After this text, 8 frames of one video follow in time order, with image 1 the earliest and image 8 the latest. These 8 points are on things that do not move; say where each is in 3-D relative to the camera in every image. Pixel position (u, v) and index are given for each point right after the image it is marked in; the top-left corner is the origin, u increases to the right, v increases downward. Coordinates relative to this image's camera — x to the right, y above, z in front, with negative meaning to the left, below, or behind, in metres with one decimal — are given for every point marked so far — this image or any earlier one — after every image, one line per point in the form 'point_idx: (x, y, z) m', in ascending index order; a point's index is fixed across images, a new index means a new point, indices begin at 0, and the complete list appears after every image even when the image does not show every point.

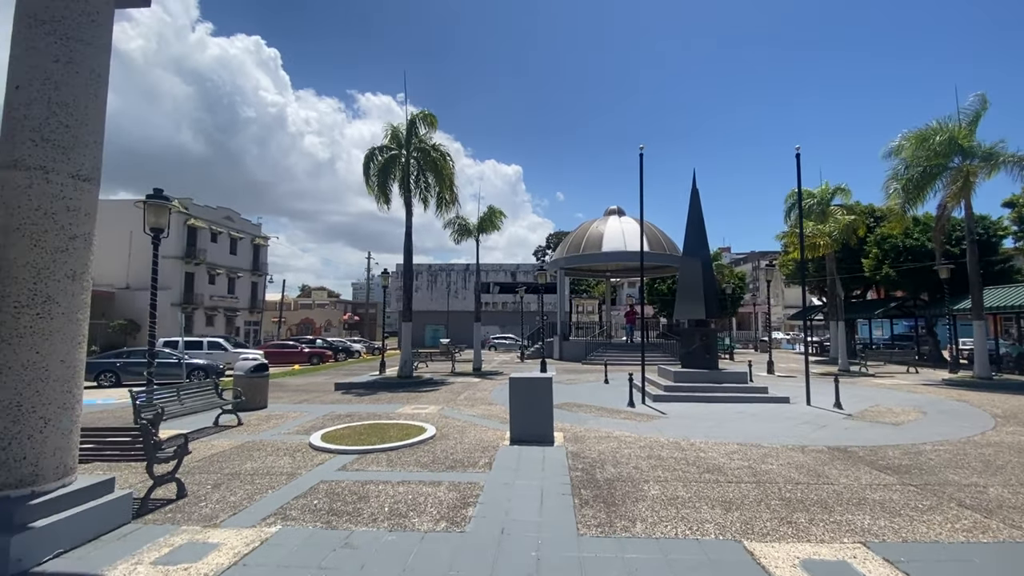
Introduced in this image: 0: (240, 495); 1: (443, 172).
0: (-3.3, -2.5, +5.6) m
1: (-2.8, +4.9, +19.7) m
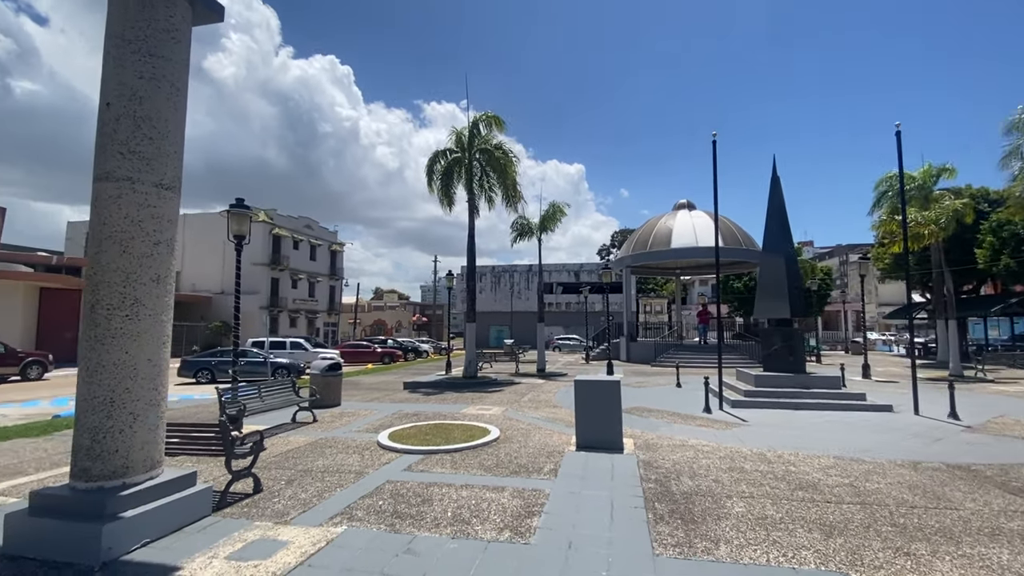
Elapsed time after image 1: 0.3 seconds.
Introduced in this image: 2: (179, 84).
0: (-2.5, -2.5, +5.8) m
1: (-0.2, +4.8, +19.6) m
2: (-3.5, +2.2, +5.0) m
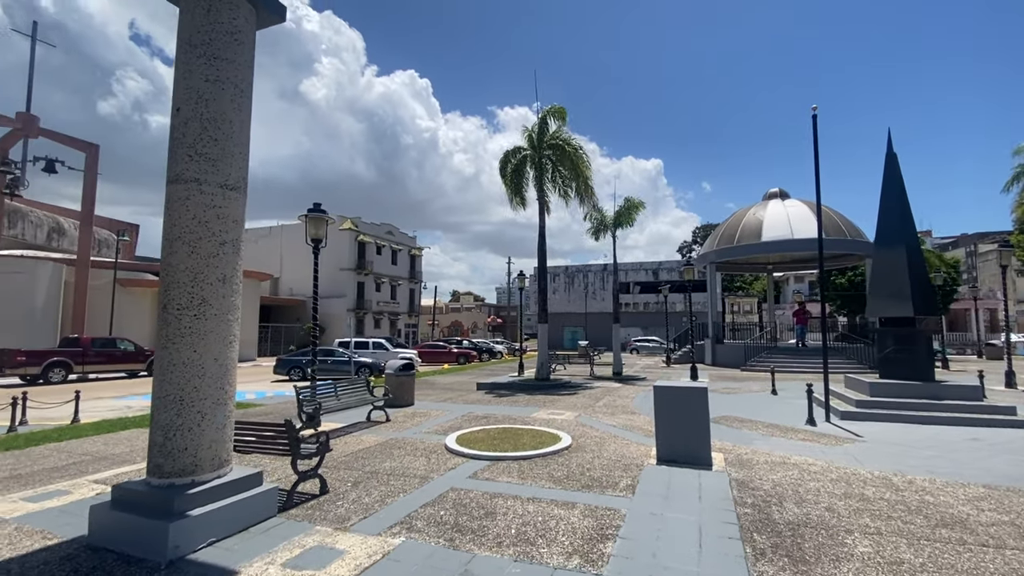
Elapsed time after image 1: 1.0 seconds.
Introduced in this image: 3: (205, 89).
0: (-1.7, -2.5, +5.6) m
1: (+2.7, +4.9, +18.9) m
2: (-2.9, +2.2, +5.0) m
3: (-3.1, +2.0, +4.7) m
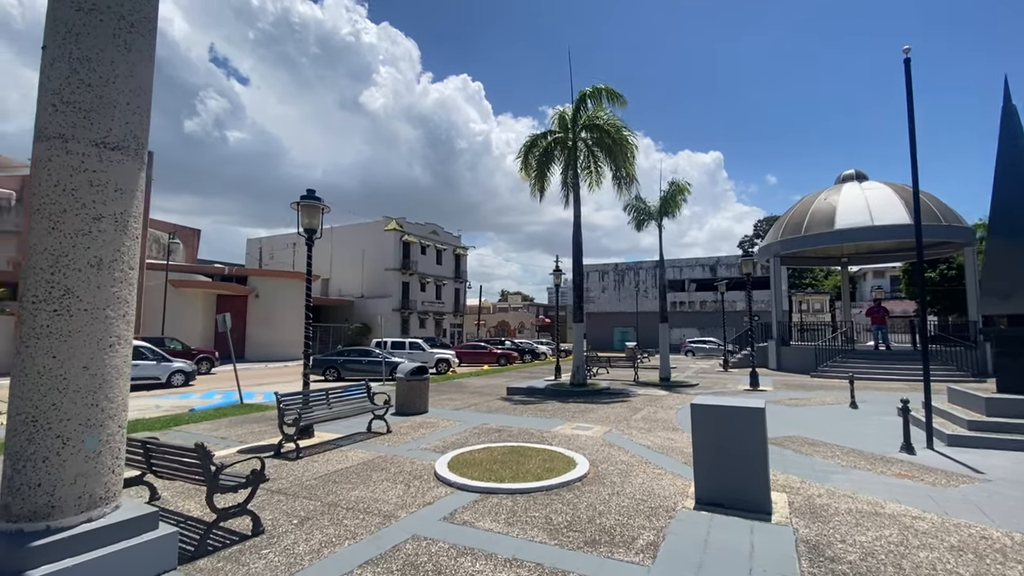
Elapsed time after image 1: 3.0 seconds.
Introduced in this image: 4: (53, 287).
0: (-1.9, -2.4, +4.4) m
1: (+3.9, +5.0, +17.2) m
2: (-3.2, +2.3, +3.9) m
3: (-3.5, +2.1, +3.7) m
4: (-3.4, 0.0, +3.5) m
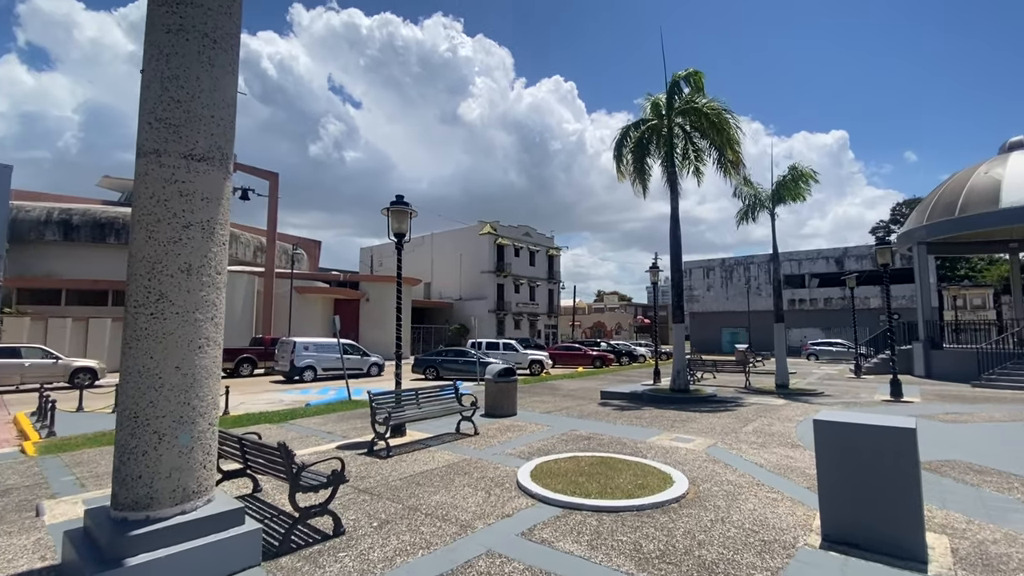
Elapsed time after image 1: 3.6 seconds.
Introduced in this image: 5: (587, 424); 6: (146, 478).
0: (-1.1, -2.4, +4.3) m
1: (+7.0, +5.1, +15.7) m
2: (-2.6, +2.2, +4.1) m
3: (-2.9, +2.1, +4.0) m
4: (-2.9, 0.0, +3.8) m
5: (+1.6, -2.9, +10.0) m
6: (-2.8, -1.5, +3.6) m
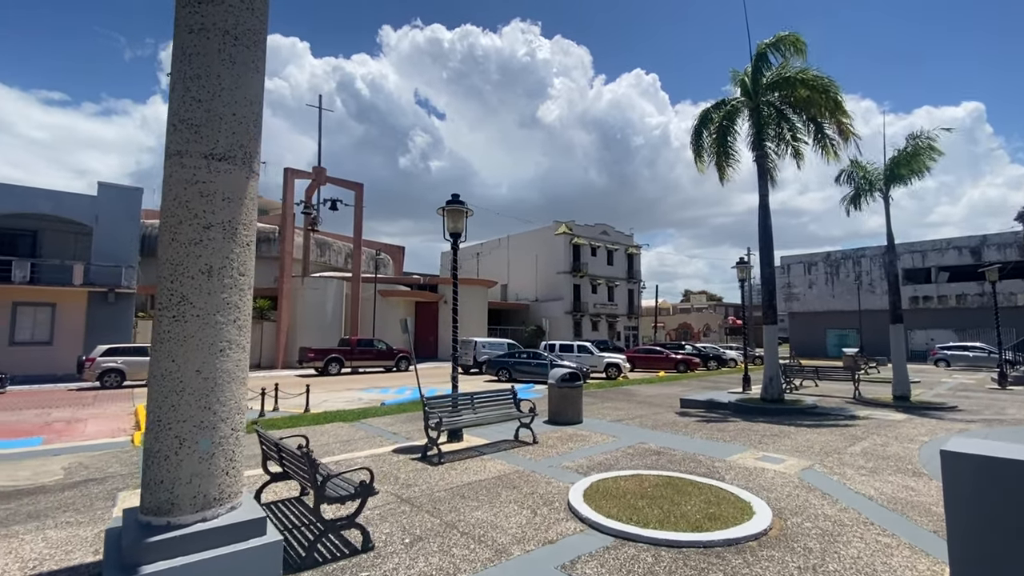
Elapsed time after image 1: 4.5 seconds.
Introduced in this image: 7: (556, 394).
0: (-0.8, -2.4, +3.9) m
1: (+9.0, +5.2, +13.8) m
2: (-2.4, +2.2, +4.1) m
3: (-2.7, +2.0, +3.9) m
4: (-2.7, -0.1, +3.7) m
5: (+2.9, -2.9, +9.1) m
6: (-2.6, -1.5, +3.6) m
7: (+1.0, -2.3, +10.4) m
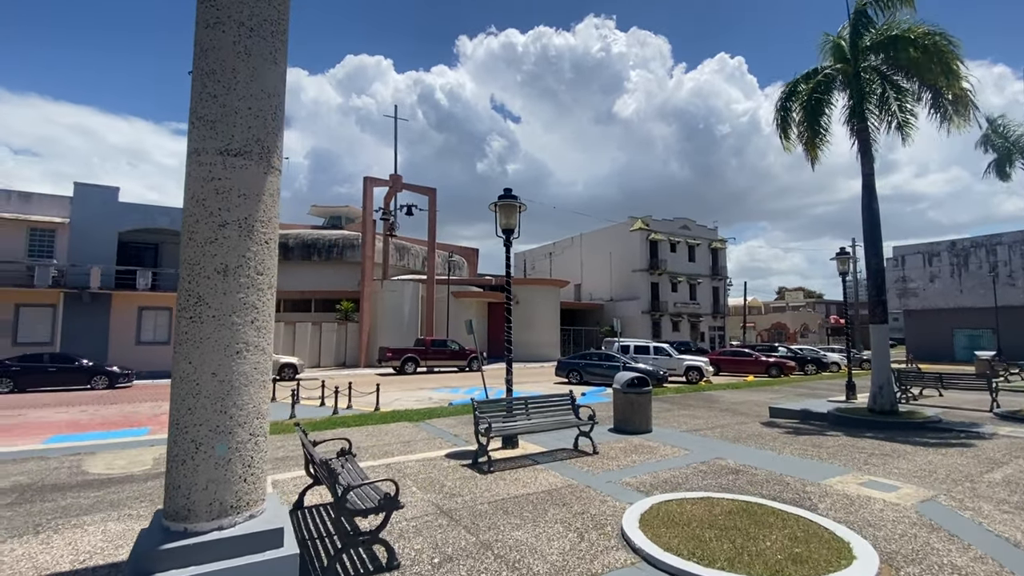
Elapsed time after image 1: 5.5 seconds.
0: (-0.6, -2.4, +3.6) m
1: (+10.6, +5.4, +11.7) m
2: (-2.2, +2.2, +3.9) m
3: (-2.5, +2.0, +3.9) m
4: (-2.5, -0.1, +3.6) m
5: (+3.9, -2.8, +8.1) m
6: (-2.4, -1.5, +3.5) m
7: (+2.3, -2.3, +9.6) m
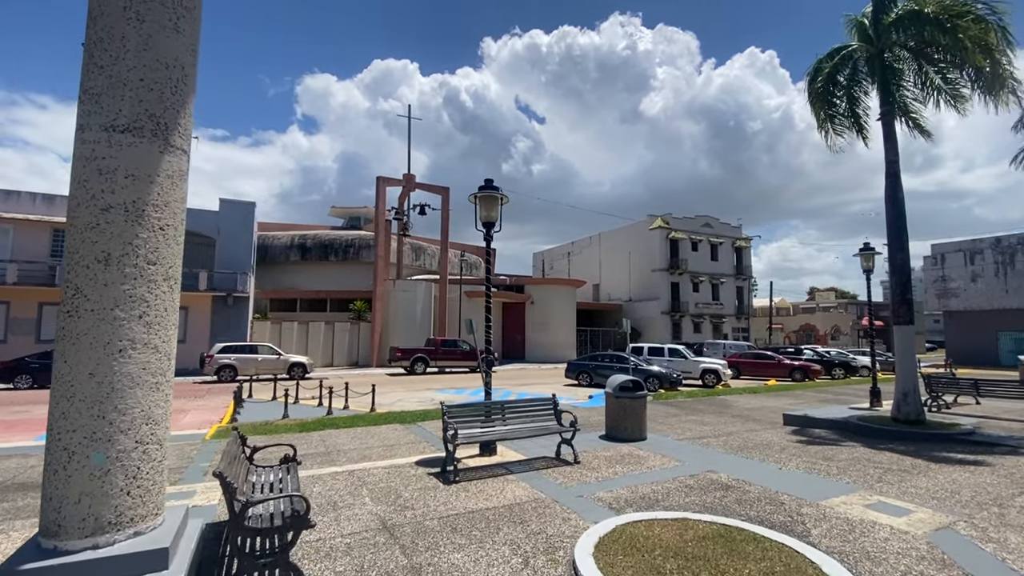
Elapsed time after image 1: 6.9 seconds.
0: (-1.2, -2.3, +3.1) m
1: (+10.4, +5.5, +10.6) m
2: (-2.8, +2.3, +3.6) m
3: (-3.1, +2.1, +3.5) m
4: (-3.1, 0.0, +3.3) m
5: (+3.5, -2.7, +7.3) m
6: (-3.0, -1.4, +3.1) m
7: (+2.0, -2.2, +9.0) m
